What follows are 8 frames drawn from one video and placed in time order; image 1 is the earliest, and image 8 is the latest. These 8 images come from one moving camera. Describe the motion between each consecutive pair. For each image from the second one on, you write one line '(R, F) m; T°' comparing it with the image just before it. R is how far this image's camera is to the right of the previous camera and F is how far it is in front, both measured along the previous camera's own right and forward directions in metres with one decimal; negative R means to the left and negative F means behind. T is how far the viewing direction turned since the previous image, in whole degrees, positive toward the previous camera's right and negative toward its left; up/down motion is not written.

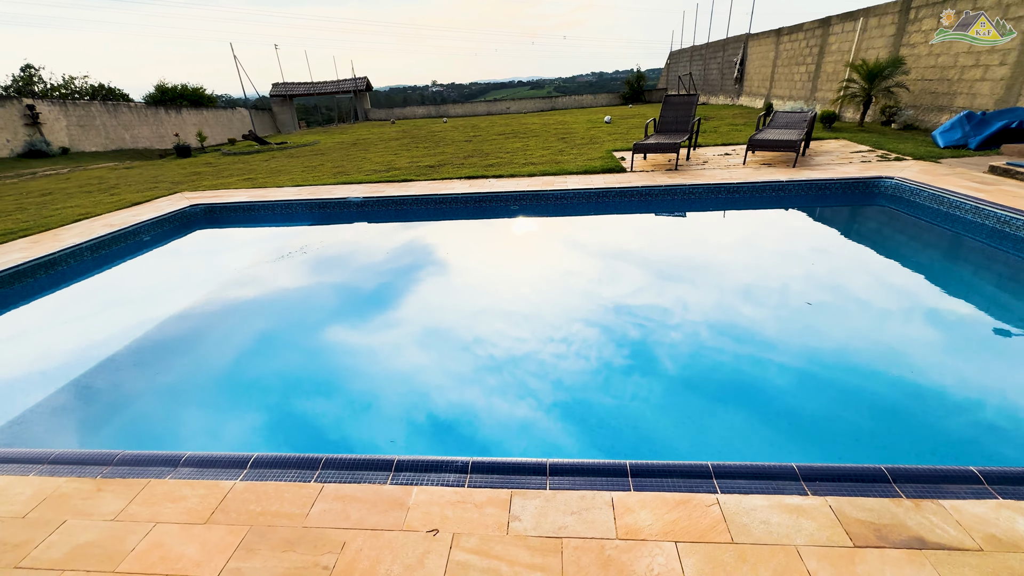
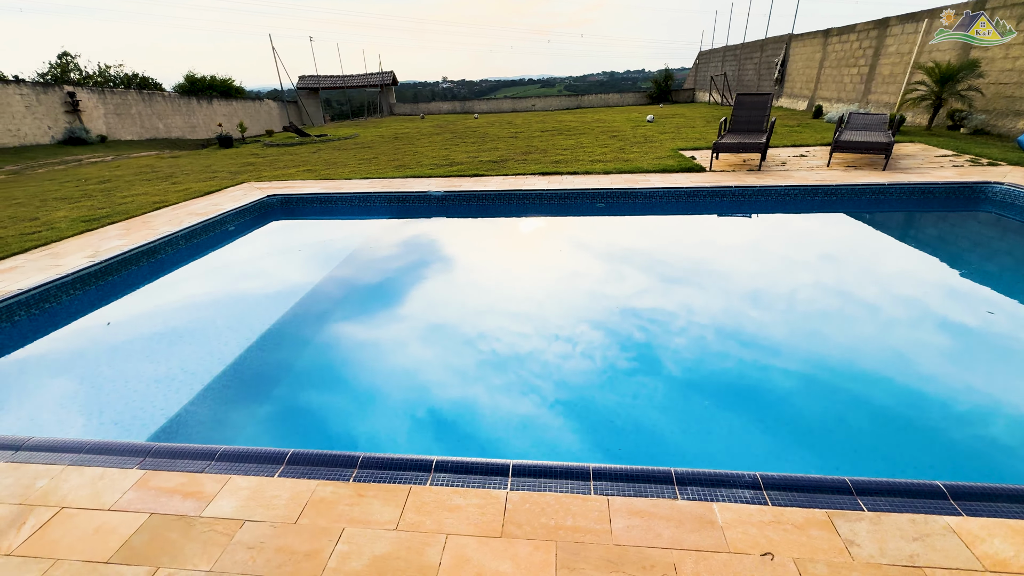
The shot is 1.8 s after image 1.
(-1.1, +0.1) m; -1°
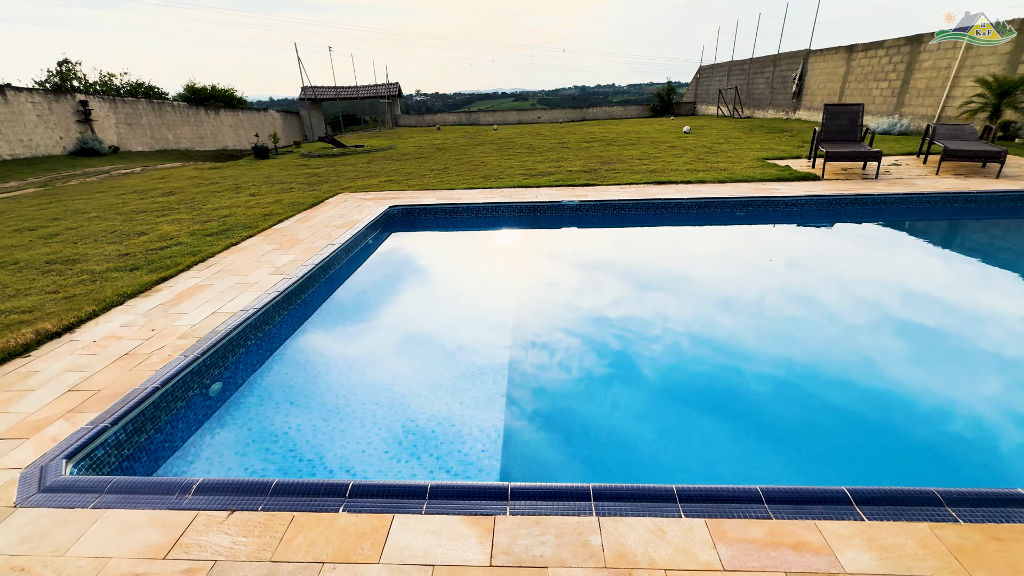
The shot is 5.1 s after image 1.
(-2.3, +0.3) m; +3°
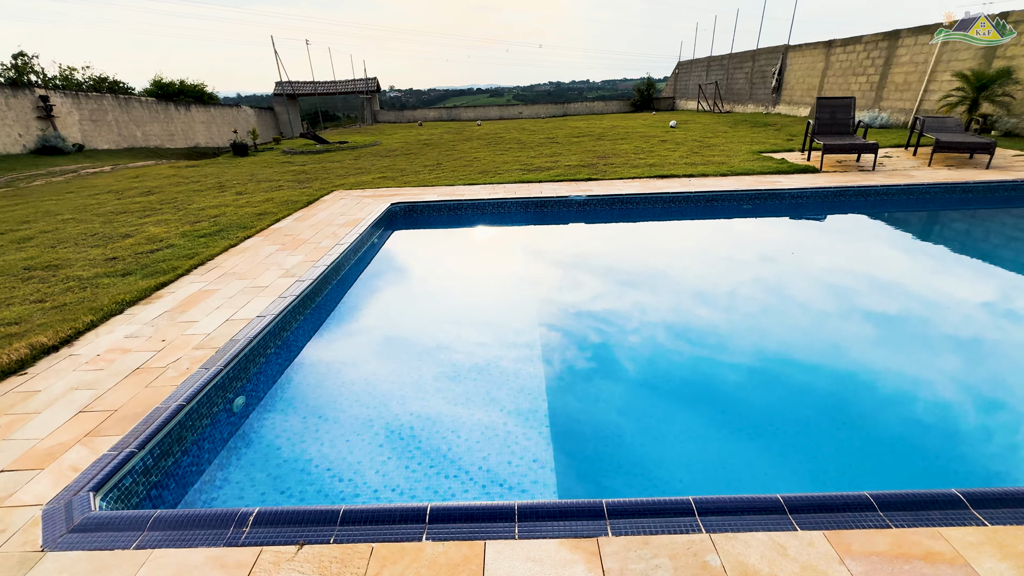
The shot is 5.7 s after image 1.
(-0.4, +0.2) m; +3°
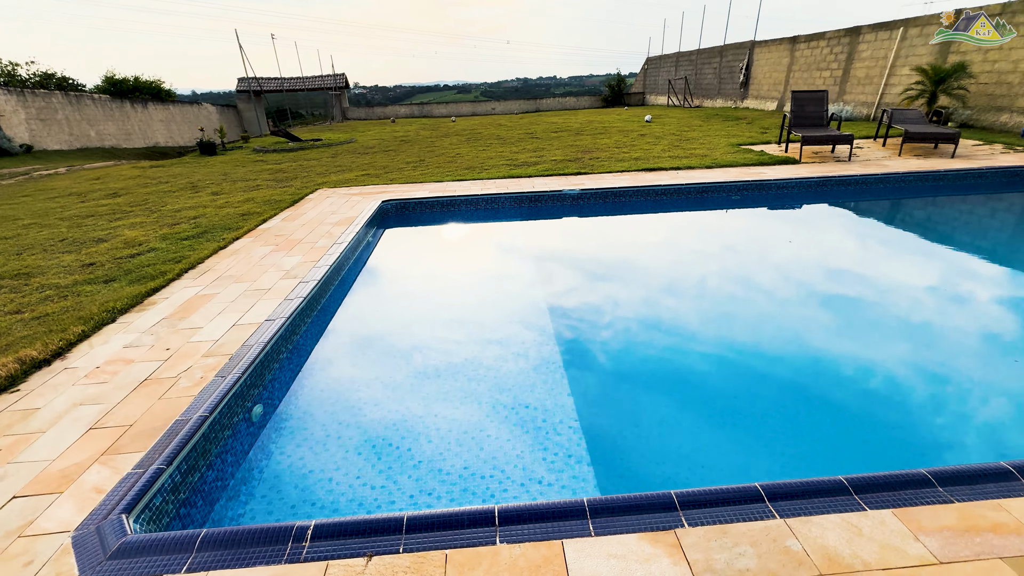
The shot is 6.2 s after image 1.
(-0.3, +0.1) m; +3°
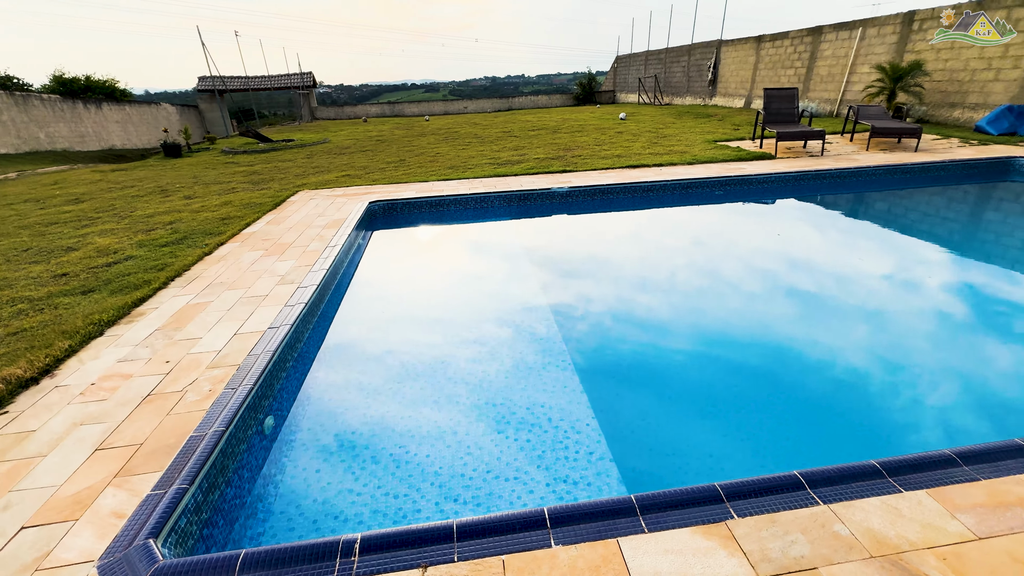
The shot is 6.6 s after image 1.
(-0.2, 0.0) m; +3°
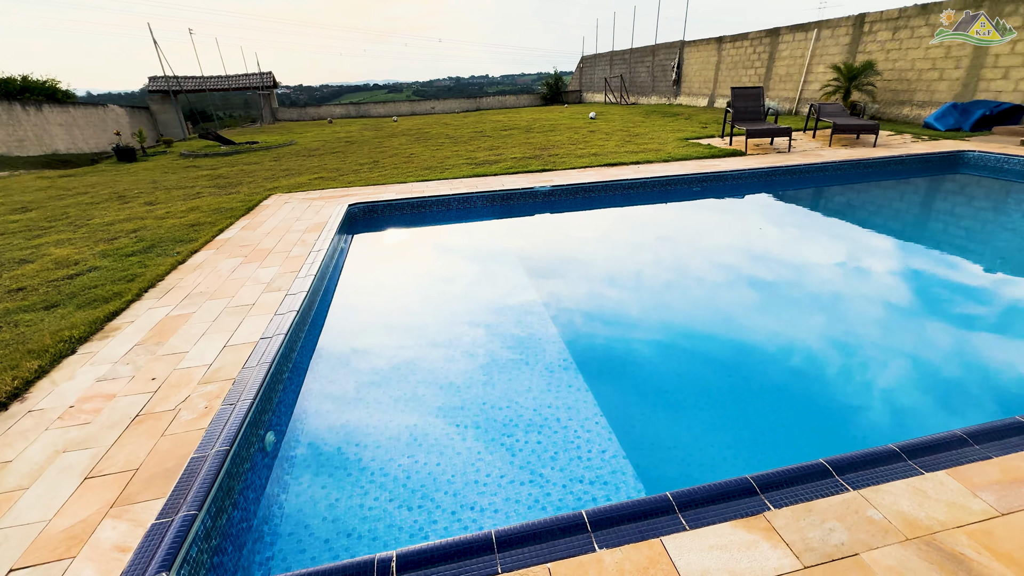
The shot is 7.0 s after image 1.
(-0.2, +0.1) m; +4°
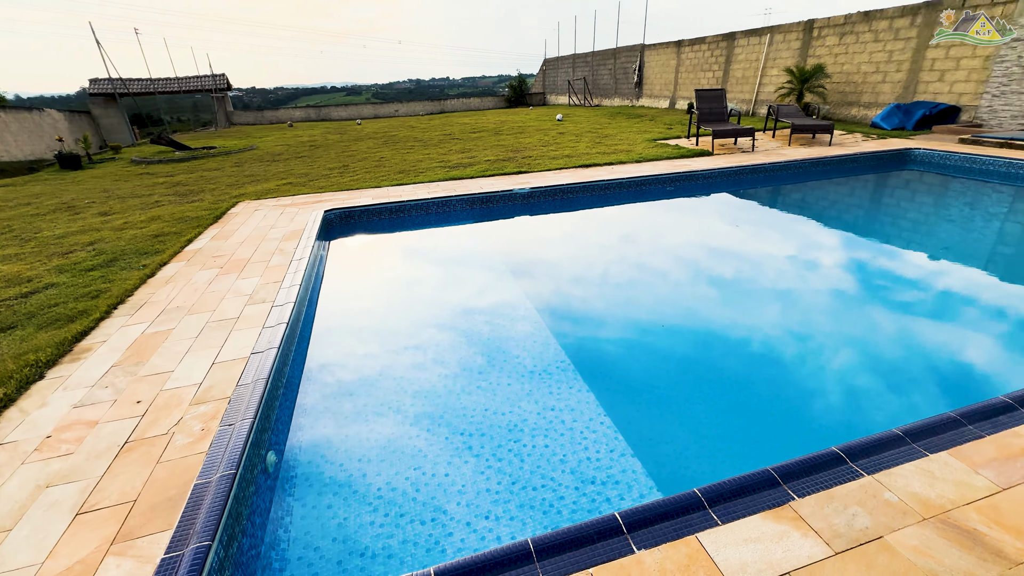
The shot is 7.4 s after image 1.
(-0.2, 0.0) m; +4°
